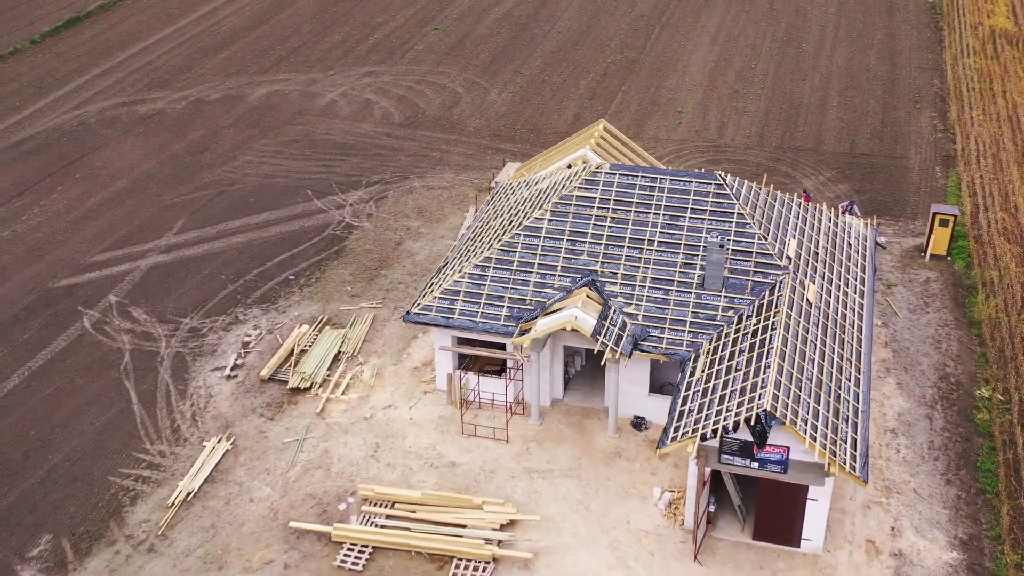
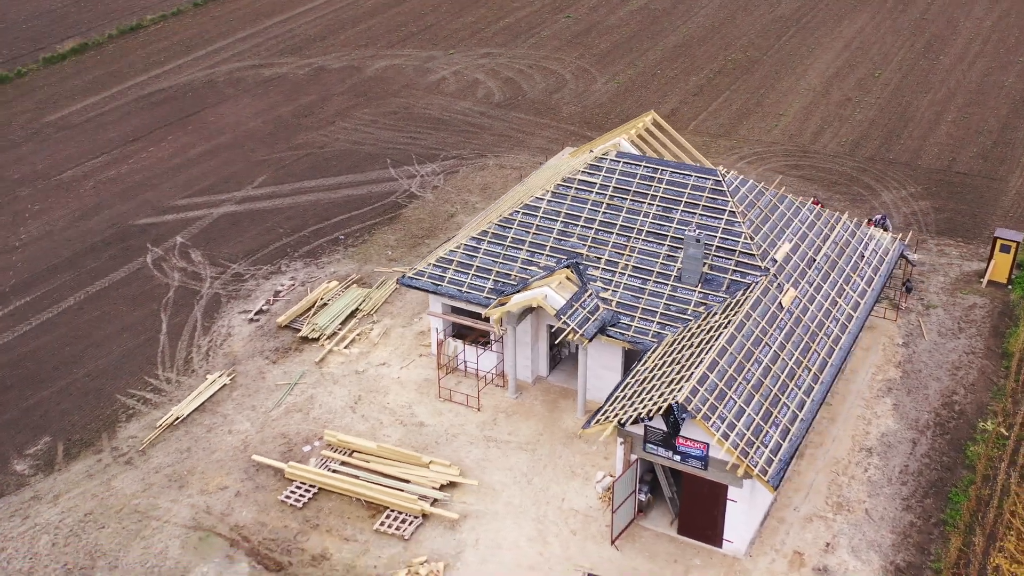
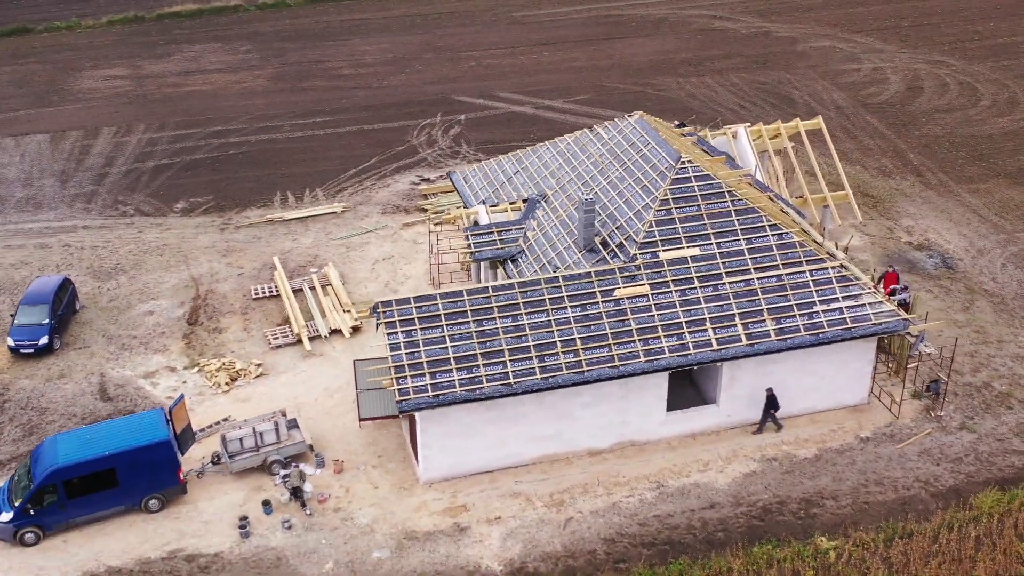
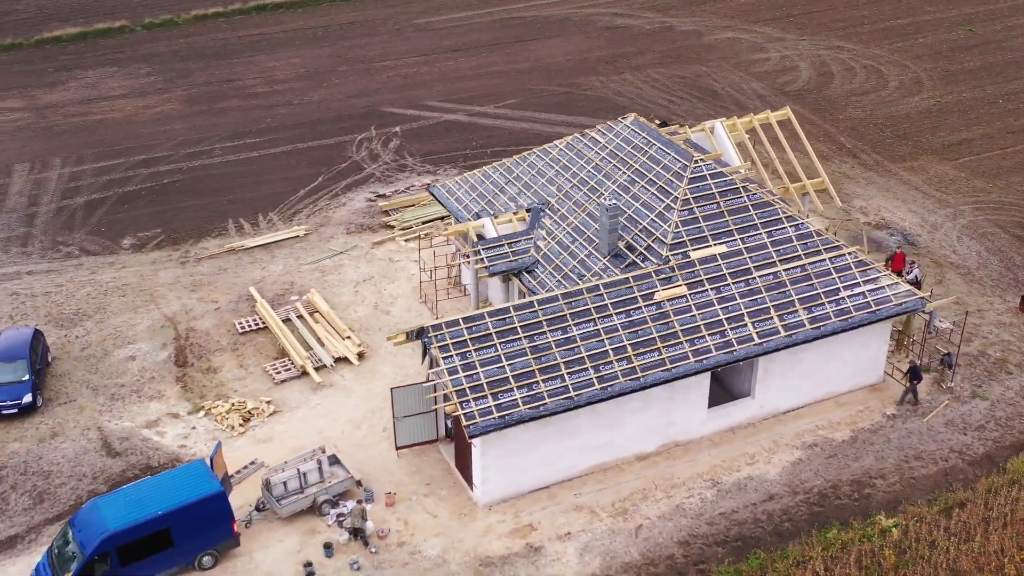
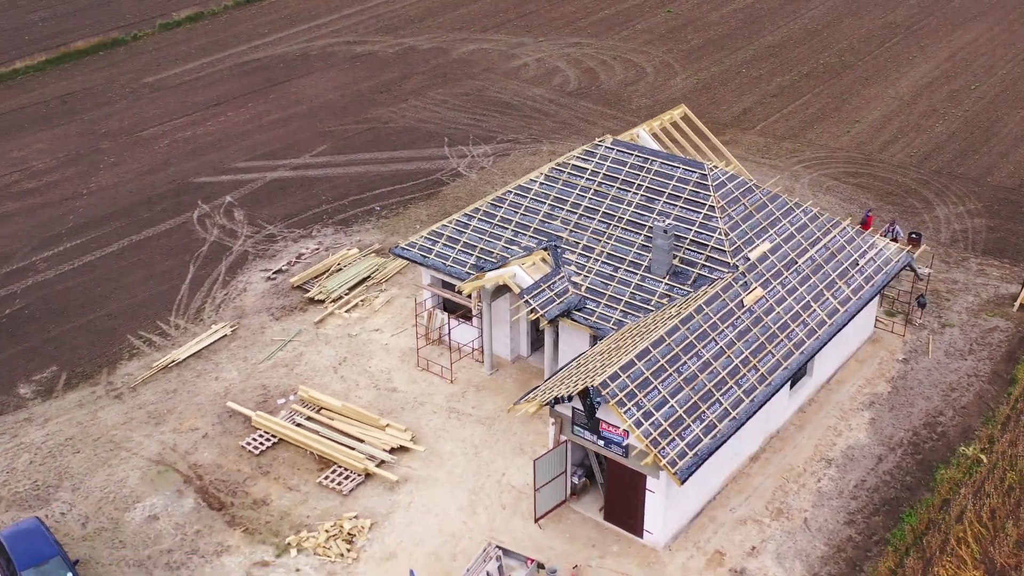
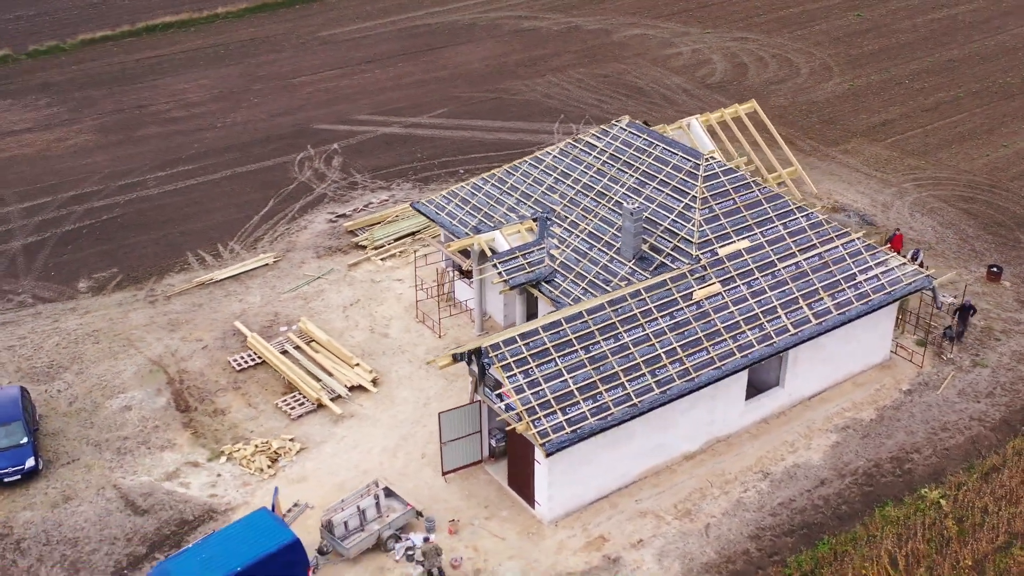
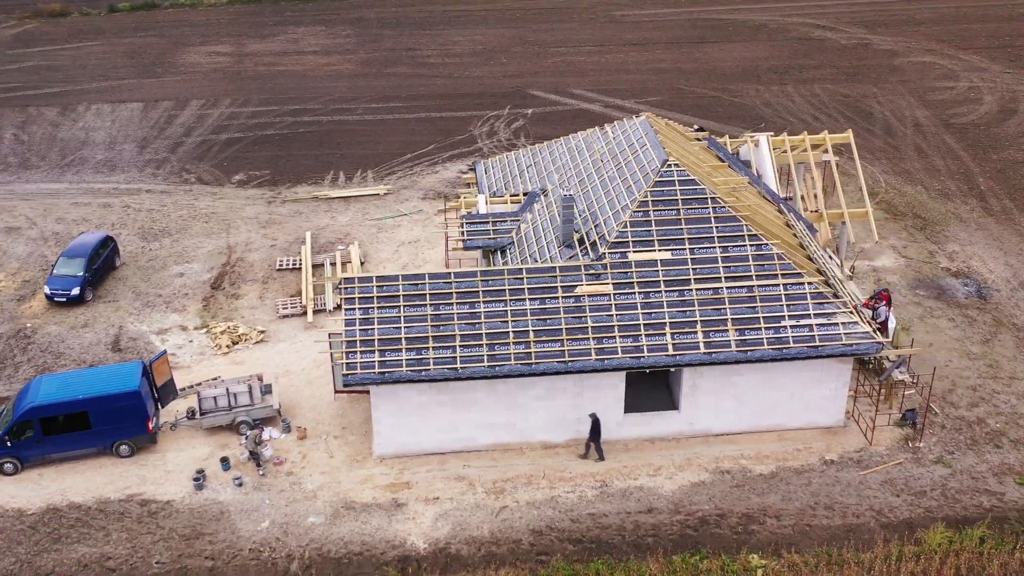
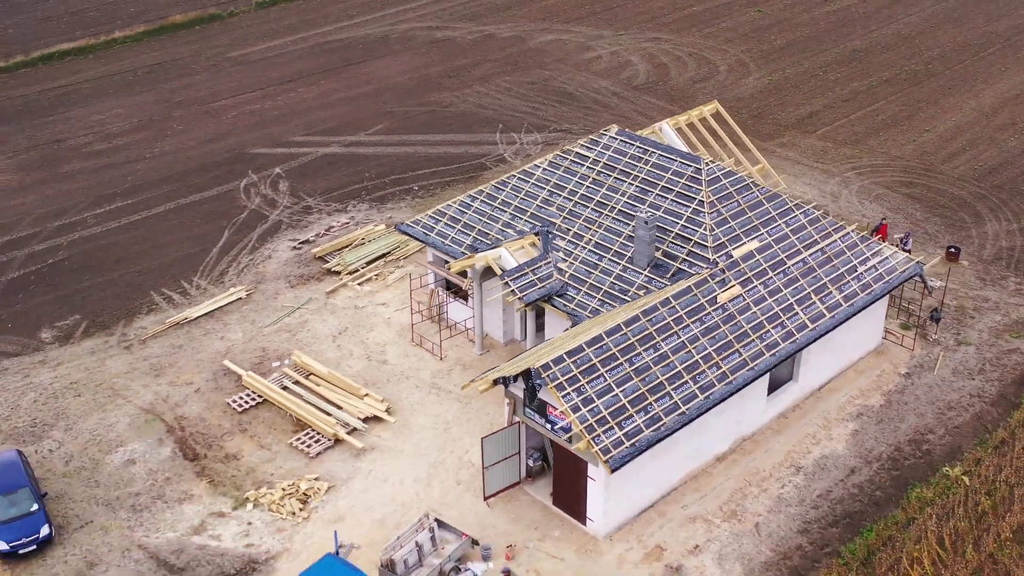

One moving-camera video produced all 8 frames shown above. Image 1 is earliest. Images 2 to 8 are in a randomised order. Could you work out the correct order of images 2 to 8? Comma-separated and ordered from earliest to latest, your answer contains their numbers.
2, 5, 8, 6, 4, 3, 7
